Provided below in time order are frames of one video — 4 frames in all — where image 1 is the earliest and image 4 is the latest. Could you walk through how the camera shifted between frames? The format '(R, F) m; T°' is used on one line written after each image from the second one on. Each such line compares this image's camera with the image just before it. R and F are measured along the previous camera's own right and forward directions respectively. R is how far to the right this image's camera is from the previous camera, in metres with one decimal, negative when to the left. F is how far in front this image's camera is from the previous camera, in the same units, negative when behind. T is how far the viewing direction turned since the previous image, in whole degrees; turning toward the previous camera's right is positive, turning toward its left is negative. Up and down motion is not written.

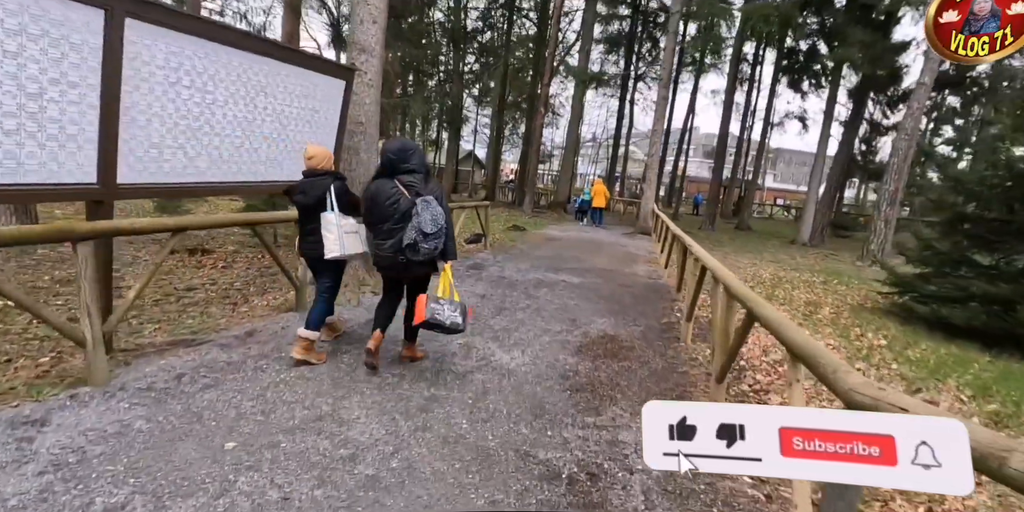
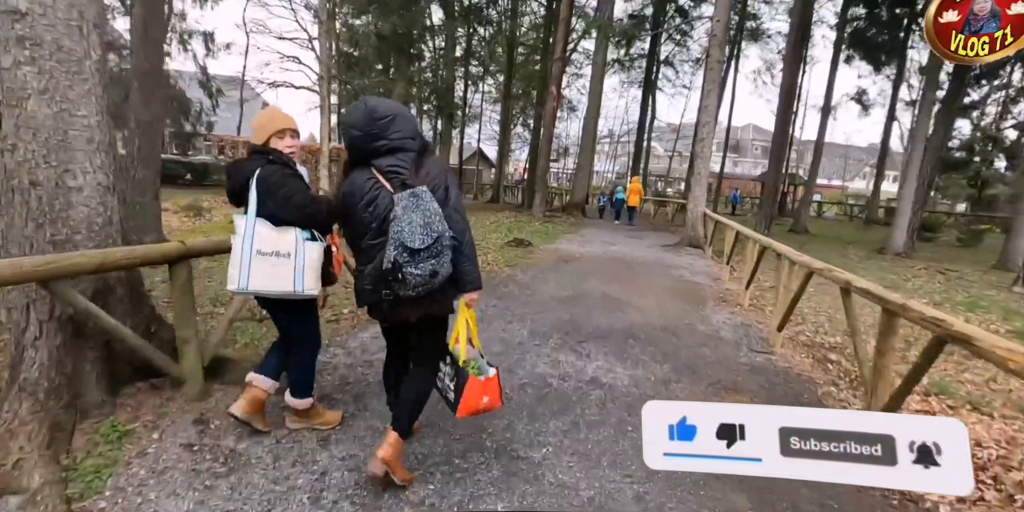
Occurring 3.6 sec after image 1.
(+0.3, +3.9) m; -2°
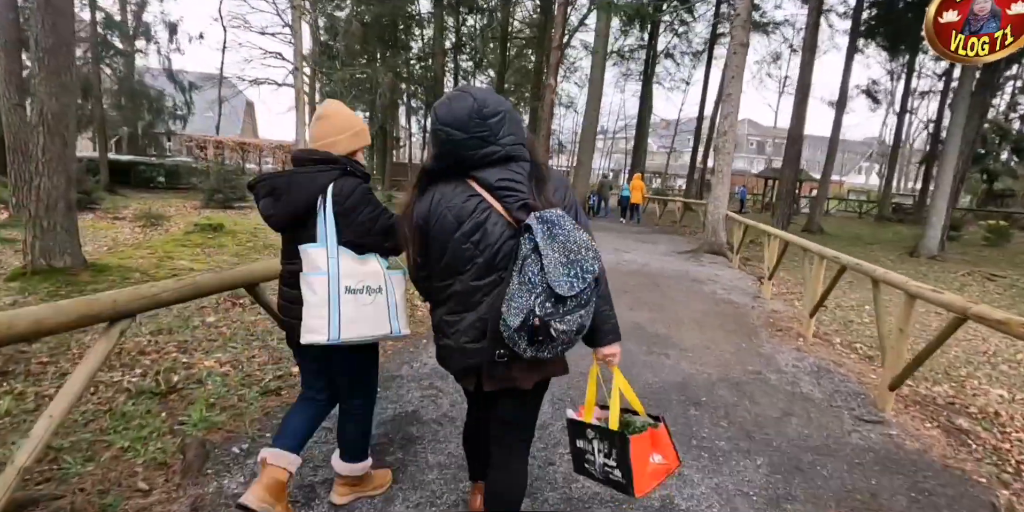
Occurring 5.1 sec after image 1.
(-0.1, +1.3) m; +1°
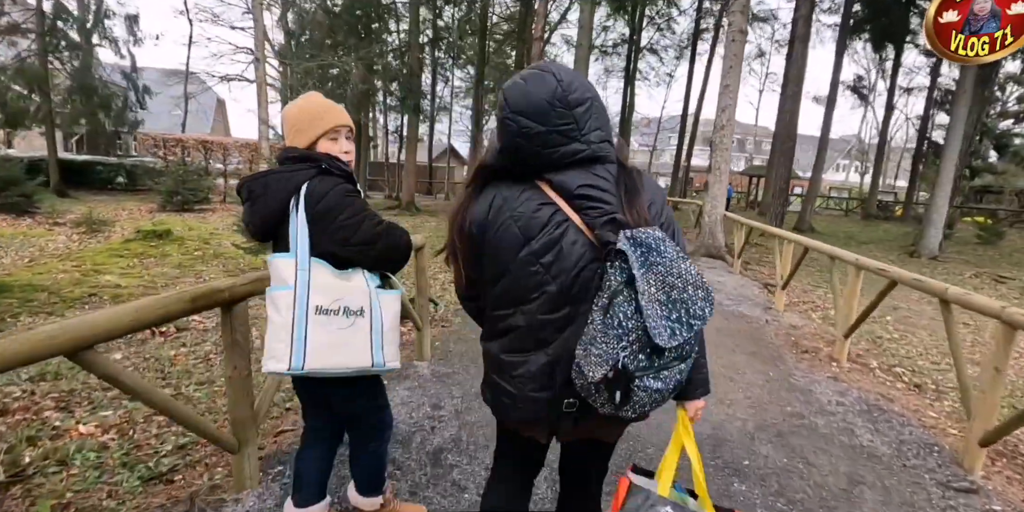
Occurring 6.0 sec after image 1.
(0.0, +0.9) m; +2°
